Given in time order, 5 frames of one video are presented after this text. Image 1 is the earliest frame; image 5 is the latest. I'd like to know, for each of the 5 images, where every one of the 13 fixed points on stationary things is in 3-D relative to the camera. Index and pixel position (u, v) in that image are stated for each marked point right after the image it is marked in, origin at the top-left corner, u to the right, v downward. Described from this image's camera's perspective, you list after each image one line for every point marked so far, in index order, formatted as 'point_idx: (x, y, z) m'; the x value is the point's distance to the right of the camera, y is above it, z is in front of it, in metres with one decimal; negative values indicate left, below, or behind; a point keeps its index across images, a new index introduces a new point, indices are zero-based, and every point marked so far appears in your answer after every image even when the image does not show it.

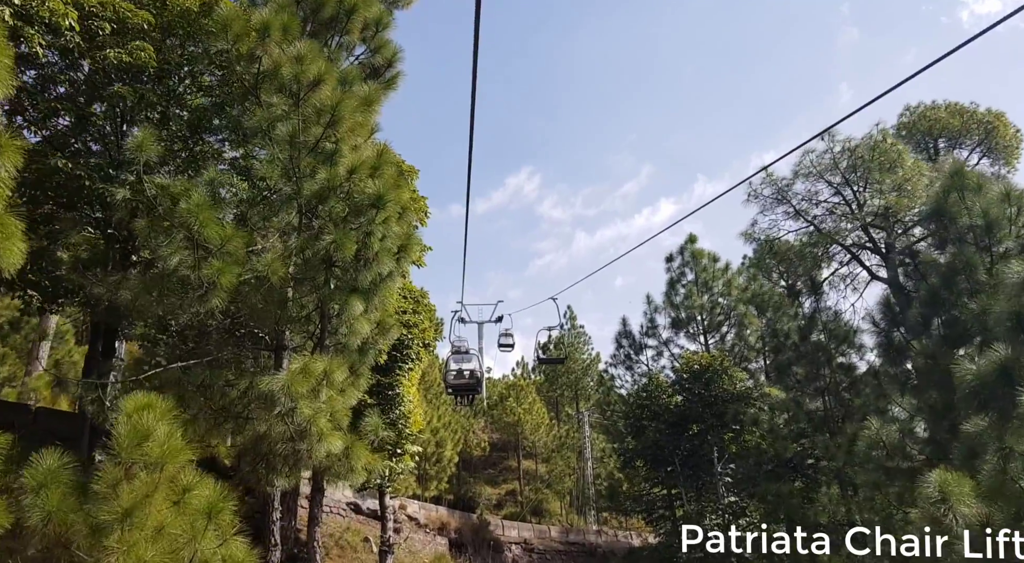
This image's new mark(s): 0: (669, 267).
0: (+3.9, +0.4, +16.5) m
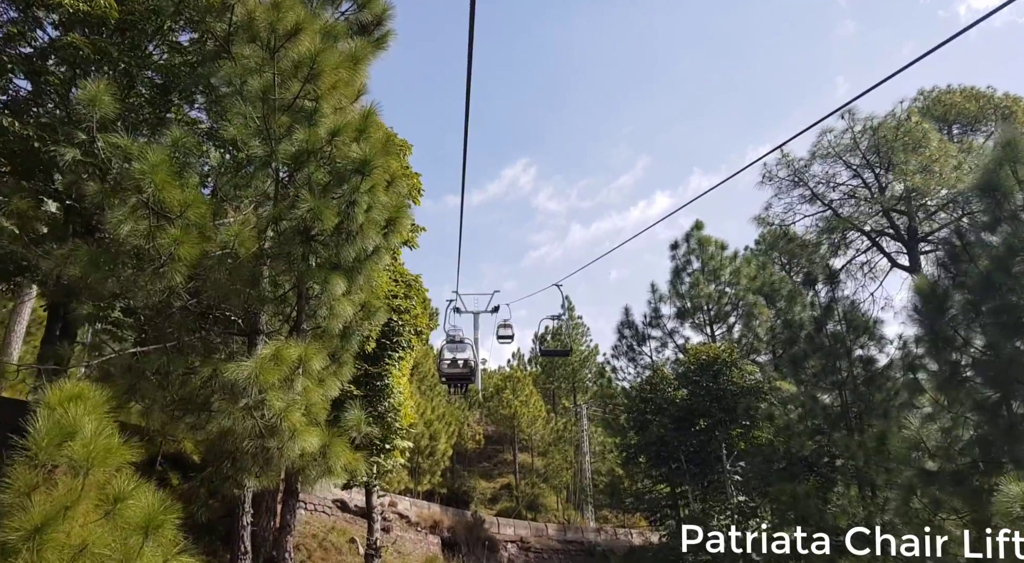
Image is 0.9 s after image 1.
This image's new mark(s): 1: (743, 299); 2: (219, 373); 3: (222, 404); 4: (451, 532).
0: (+3.8, +0.6, +15.8) m
1: (+4.9, -0.4, +14.4) m
2: (-2.2, -0.7, +5.1) m
3: (-2.2, -0.9, +5.1) m
4: (-1.2, -4.8, +12.9) m
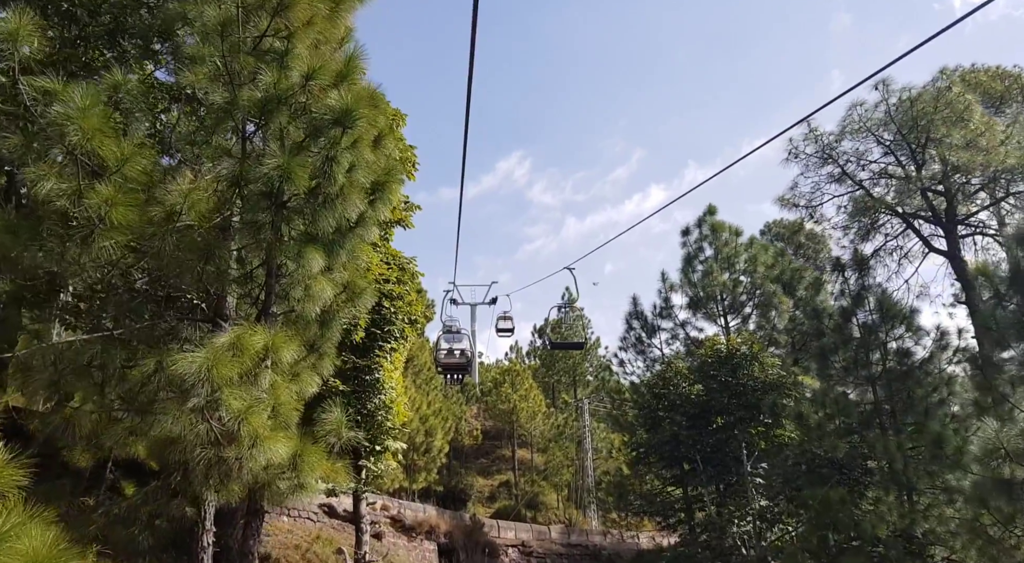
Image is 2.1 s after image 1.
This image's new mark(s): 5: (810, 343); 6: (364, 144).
0: (+3.8, +0.9, +14.9) m
1: (+5.0, -0.1, +13.5) m
2: (-2.2, -0.5, +4.2) m
3: (-2.1, -0.8, +4.1) m
4: (-1.1, -4.6, +12.0) m
5: (+4.8, -1.0, +10.7) m
6: (-1.1, +1.0, +4.8) m
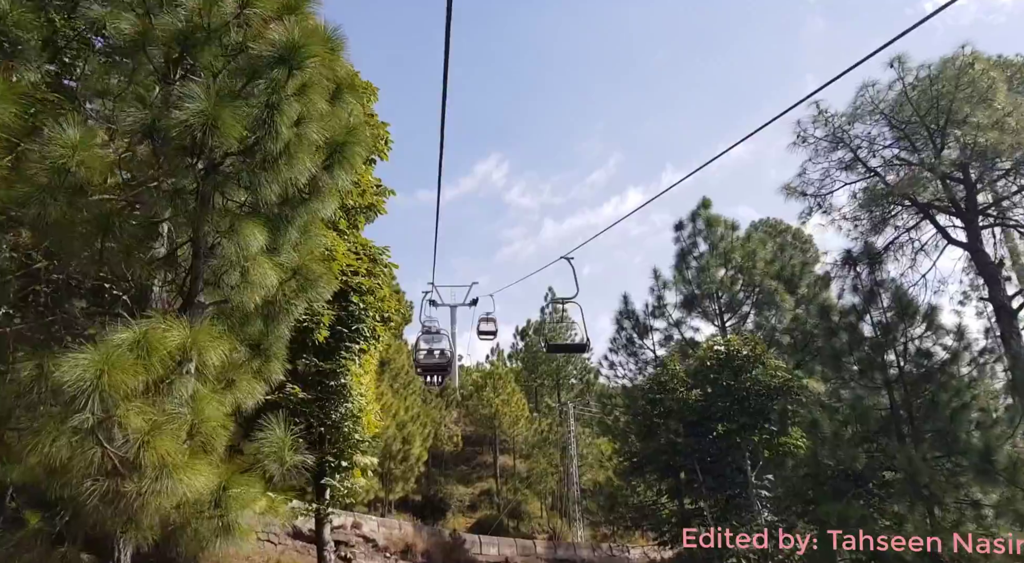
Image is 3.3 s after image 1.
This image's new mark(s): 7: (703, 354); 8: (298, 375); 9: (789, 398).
0: (+3.5, +1.0, +14.0) m
1: (+4.7, -0.1, +12.7) m
2: (-2.2, -0.4, +3.2) m
3: (-2.1, -0.6, +3.1) m
4: (-1.4, -4.5, +11.0) m
5: (+4.6, -0.9, +9.9) m
6: (-1.1, +1.1, +3.8) m
7: (+3.2, -1.2, +11.2) m
8: (-2.2, -1.0, +6.8) m
9: (+4.2, -1.8, +10.2) m
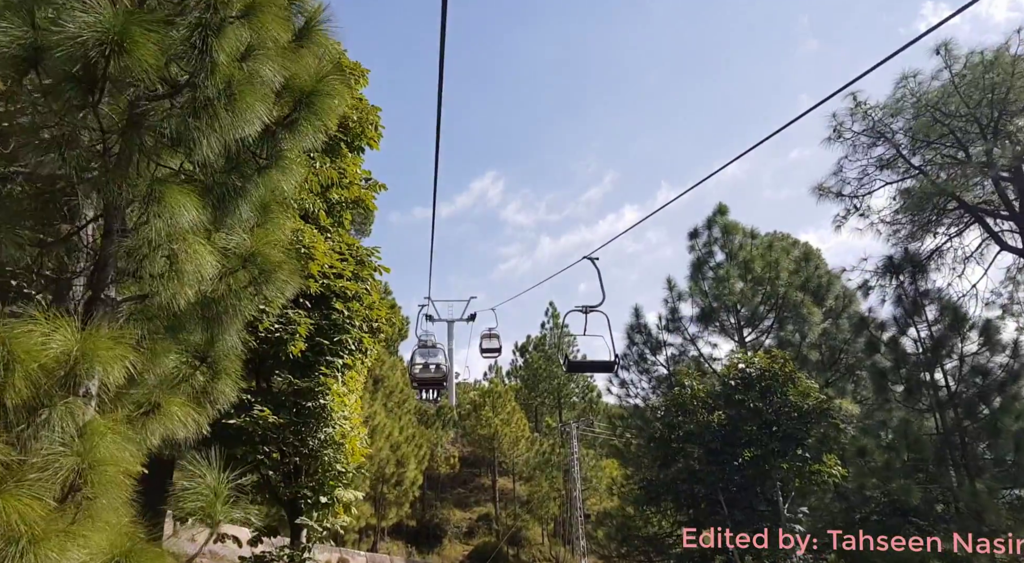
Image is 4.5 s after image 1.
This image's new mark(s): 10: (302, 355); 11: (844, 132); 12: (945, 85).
0: (+3.5, +0.7, +13.1) m
1: (+4.7, -0.3, +11.7) m
2: (-2.1, -0.4, +2.2) m
3: (-2.1, -0.6, +2.1) m
4: (-1.4, -4.6, +9.9) m
5: (+4.6, -1.0, +8.9) m
6: (-1.0, +1.1, +2.9) m
7: (+3.2, -1.4, +10.2) m
8: (-2.1, -1.0, +5.8) m
9: (+4.2, -1.9, +9.2) m
10: (-1.8, -0.7, +6.0) m
11: (+4.3, +1.9, +8.7) m
12: (+5.6, +2.6, +8.7) m
